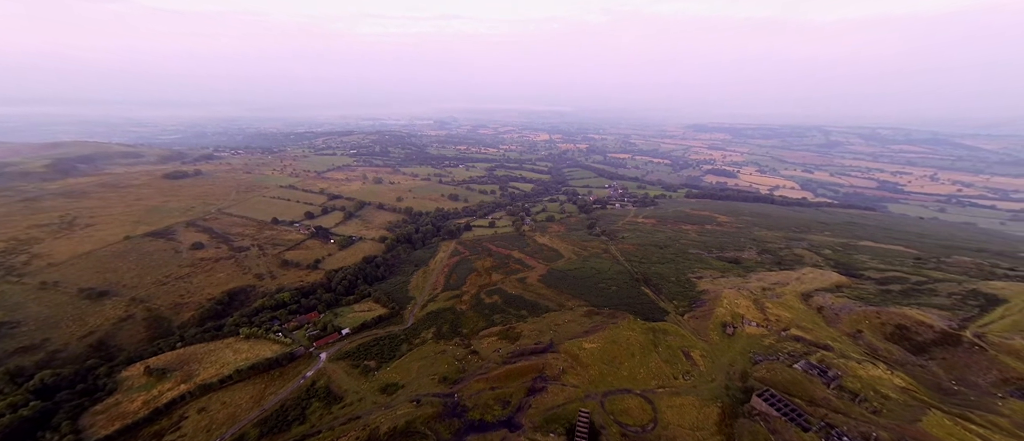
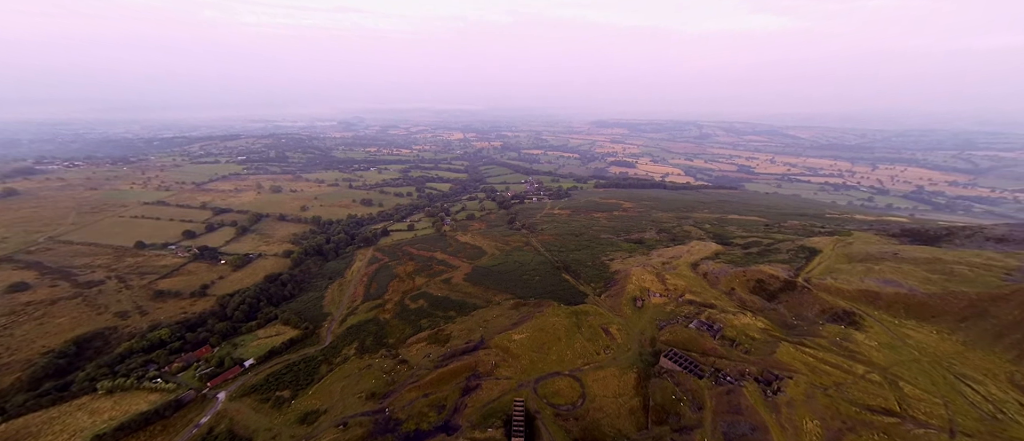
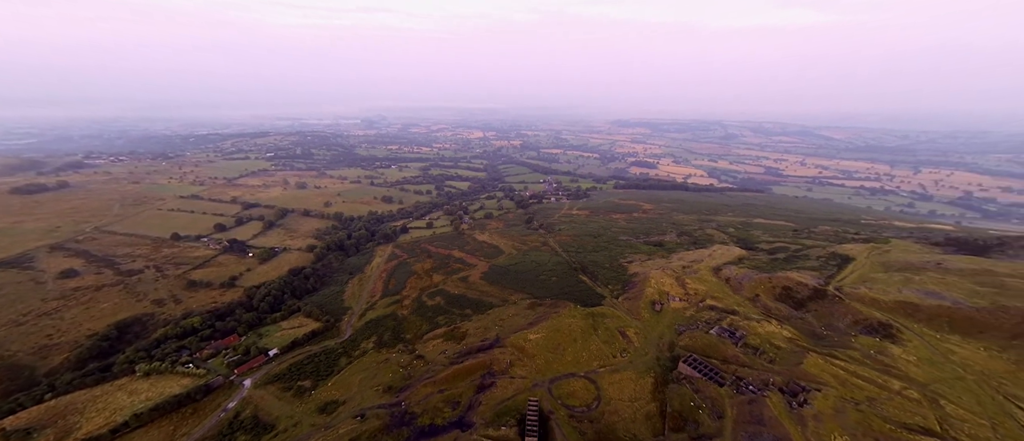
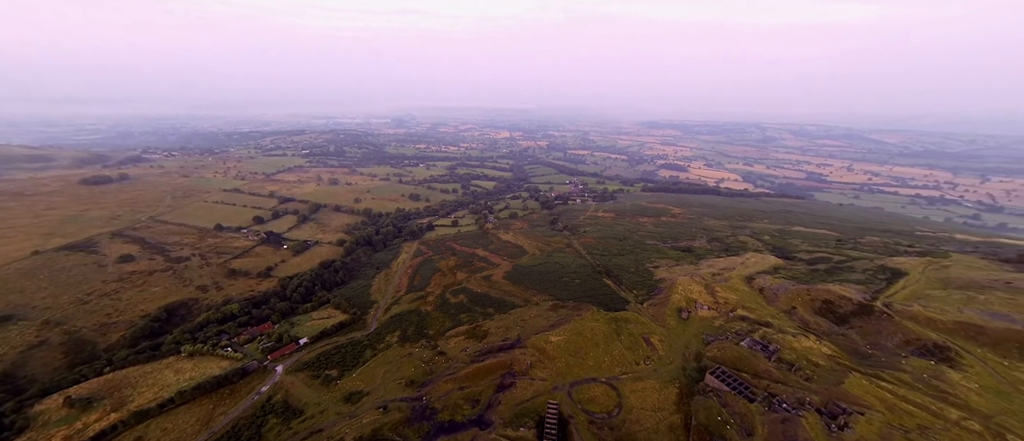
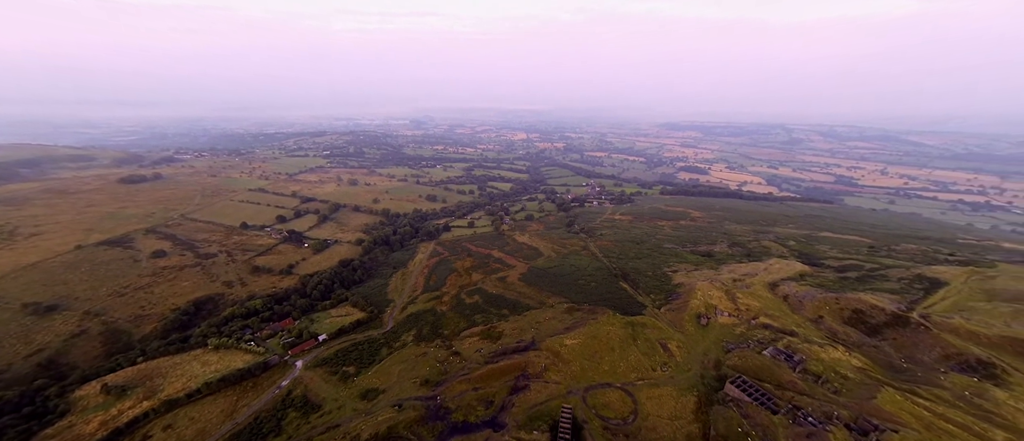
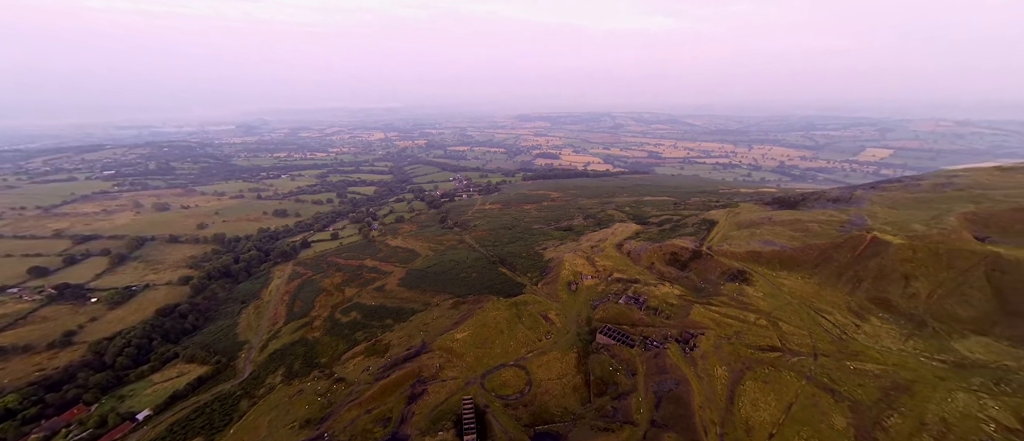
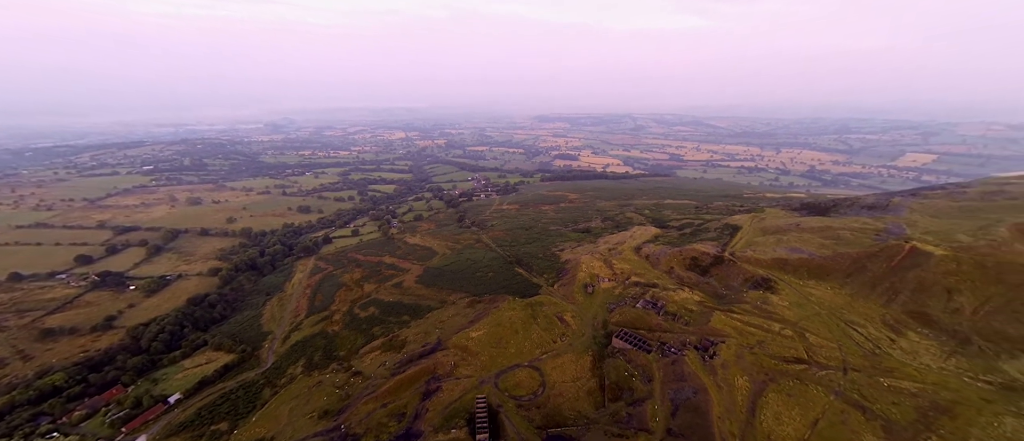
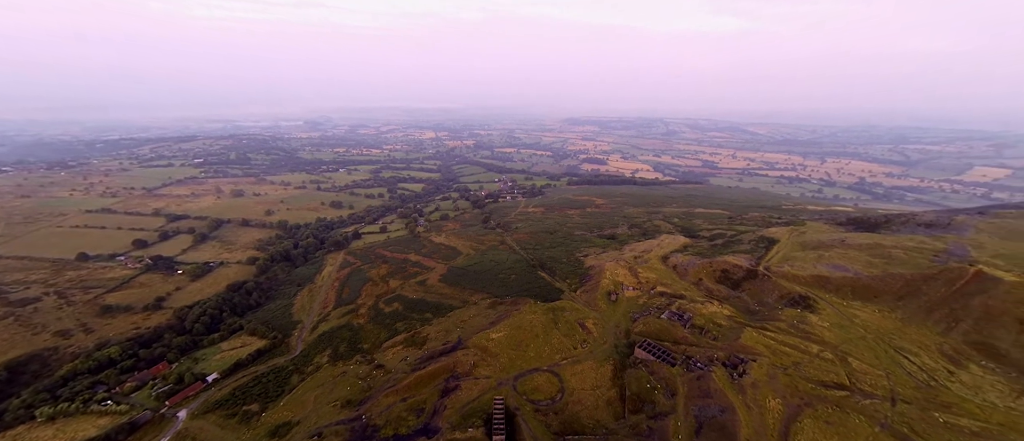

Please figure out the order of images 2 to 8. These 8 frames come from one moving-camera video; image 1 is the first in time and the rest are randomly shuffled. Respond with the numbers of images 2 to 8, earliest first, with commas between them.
5, 4, 3, 2, 8, 7, 6
